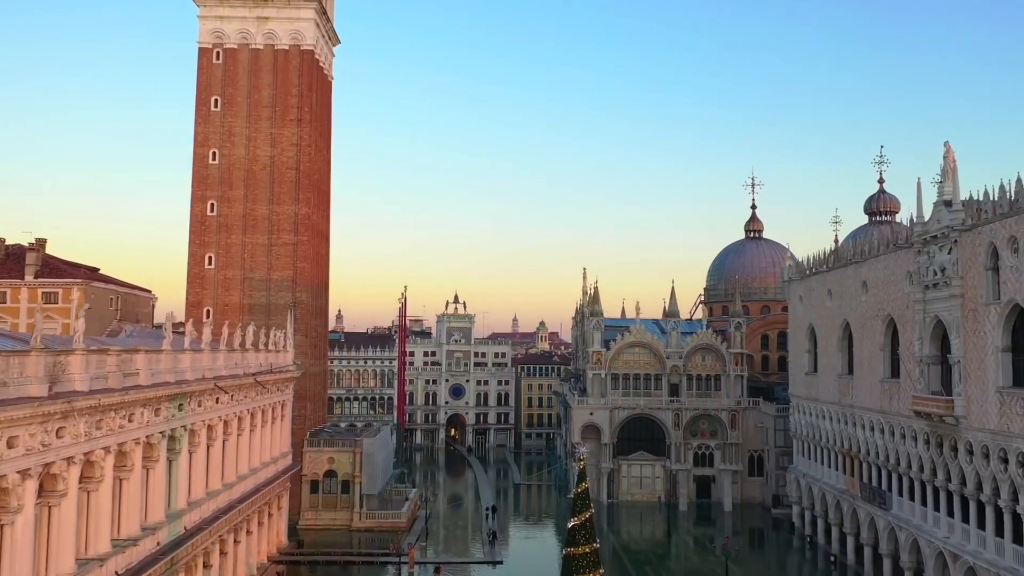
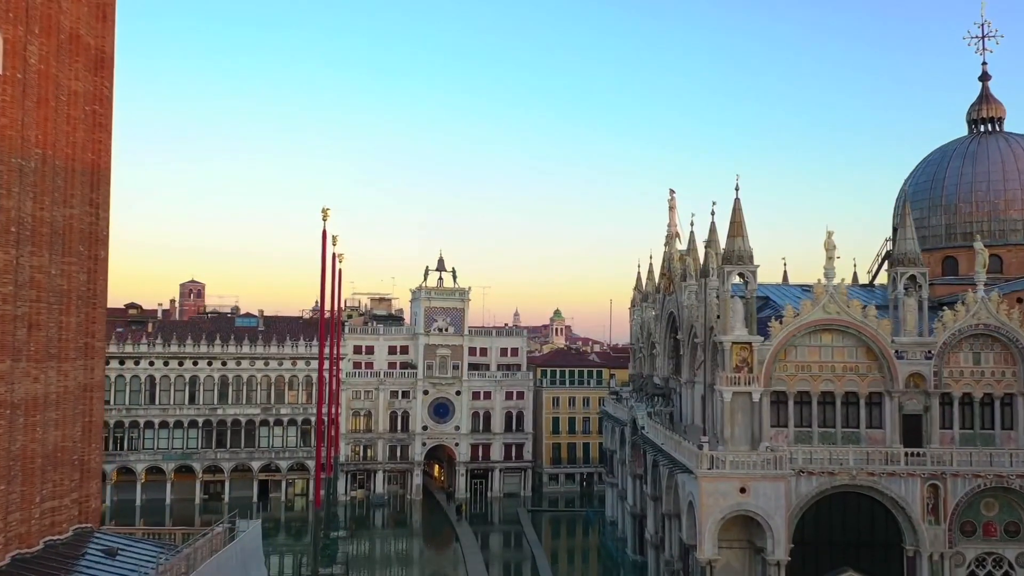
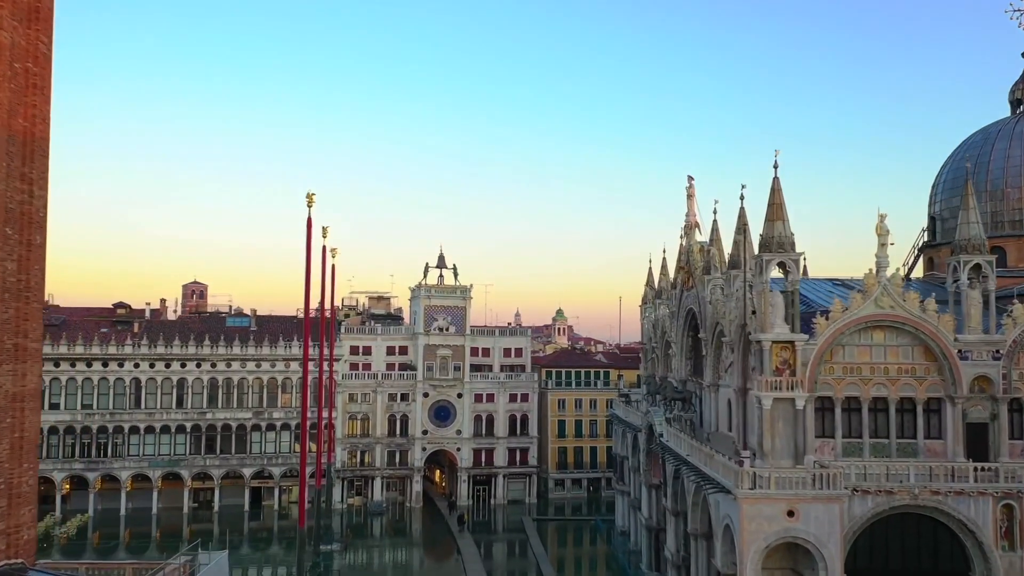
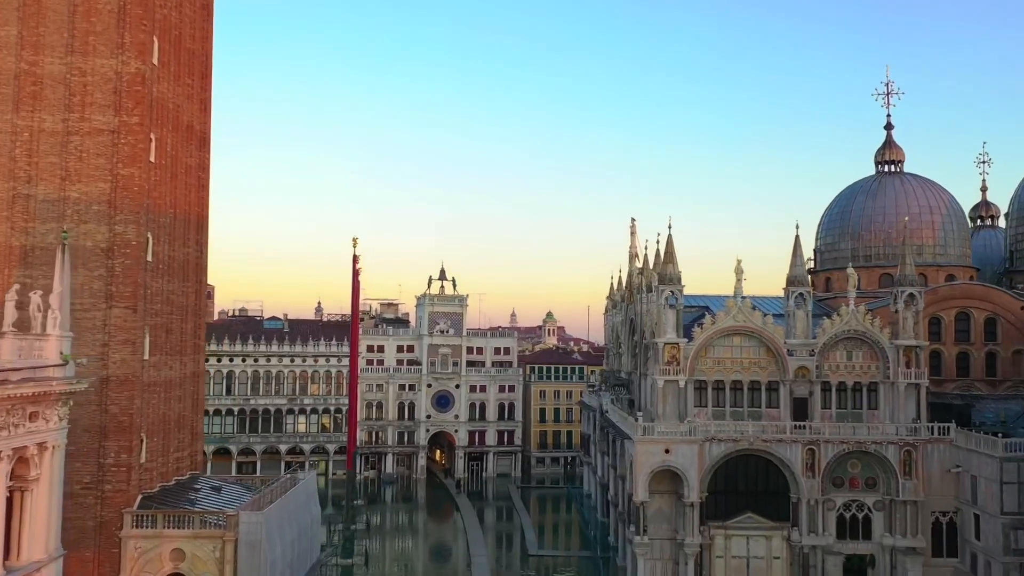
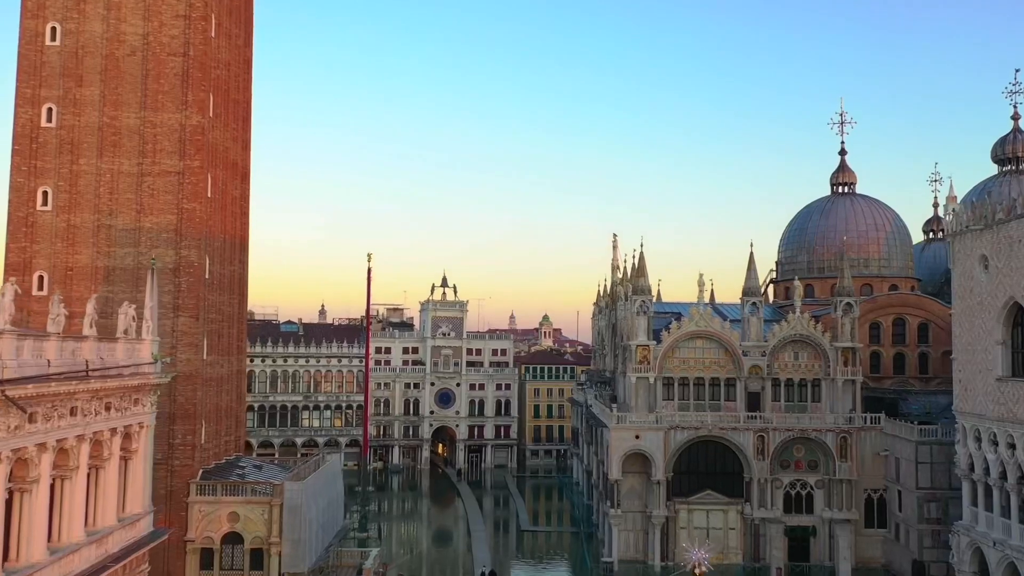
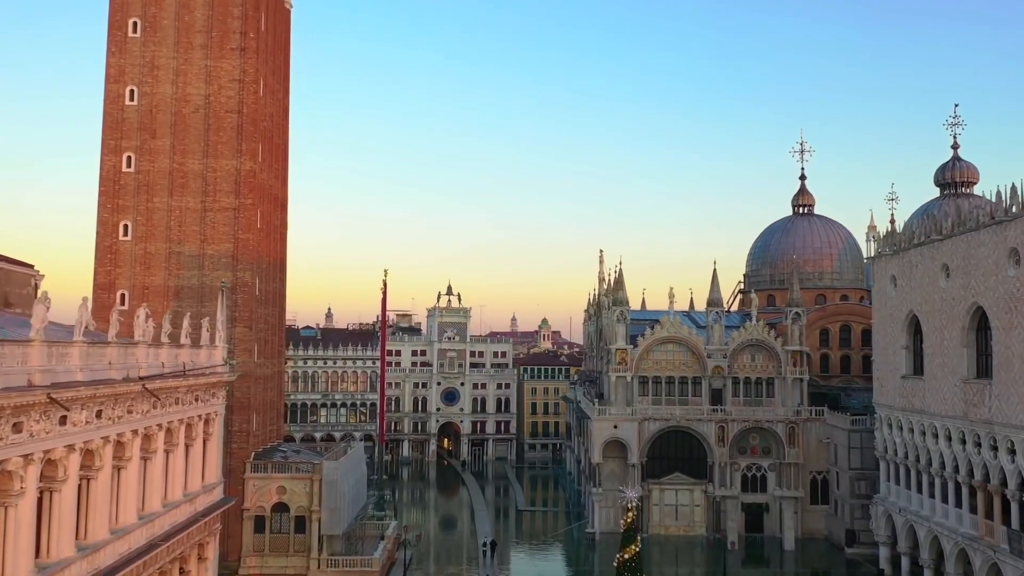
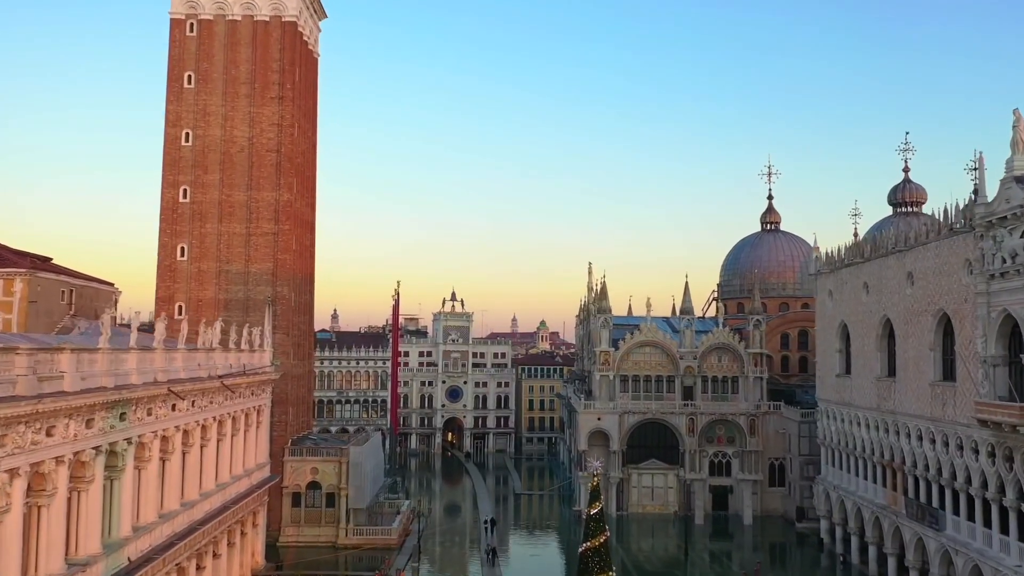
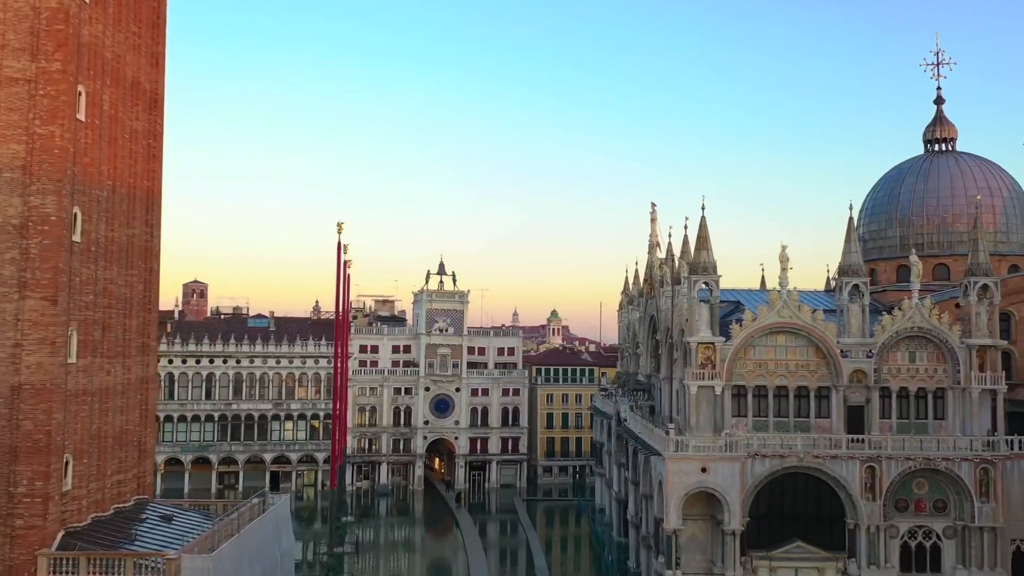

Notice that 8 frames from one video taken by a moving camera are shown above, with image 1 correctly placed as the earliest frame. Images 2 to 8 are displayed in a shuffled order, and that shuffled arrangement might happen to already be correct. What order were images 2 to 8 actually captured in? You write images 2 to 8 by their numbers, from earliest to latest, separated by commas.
7, 6, 5, 4, 8, 2, 3
